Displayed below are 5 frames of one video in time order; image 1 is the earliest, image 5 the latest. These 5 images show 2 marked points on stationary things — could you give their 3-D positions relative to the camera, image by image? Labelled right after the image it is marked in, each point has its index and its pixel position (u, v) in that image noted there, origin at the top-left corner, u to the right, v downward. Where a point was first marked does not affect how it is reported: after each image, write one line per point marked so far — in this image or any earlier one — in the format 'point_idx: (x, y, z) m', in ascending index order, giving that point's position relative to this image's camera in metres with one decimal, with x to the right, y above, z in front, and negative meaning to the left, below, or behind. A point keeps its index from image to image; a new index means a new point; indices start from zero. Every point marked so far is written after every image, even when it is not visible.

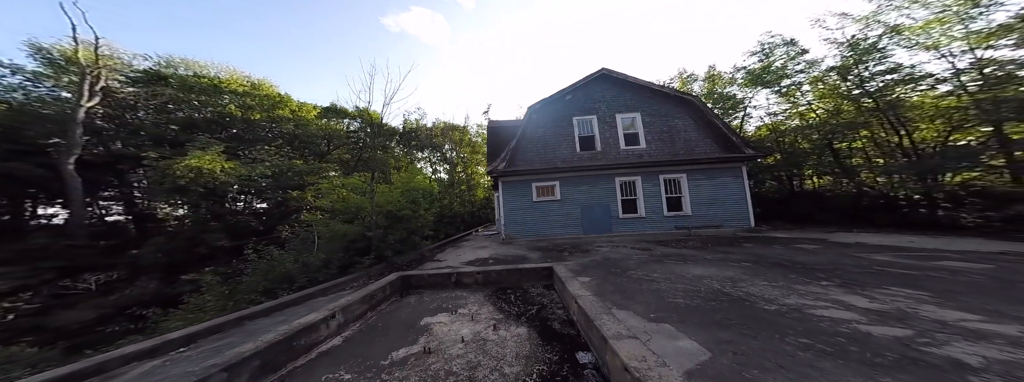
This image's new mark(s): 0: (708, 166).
0: (+7.1, +1.0, +9.2) m
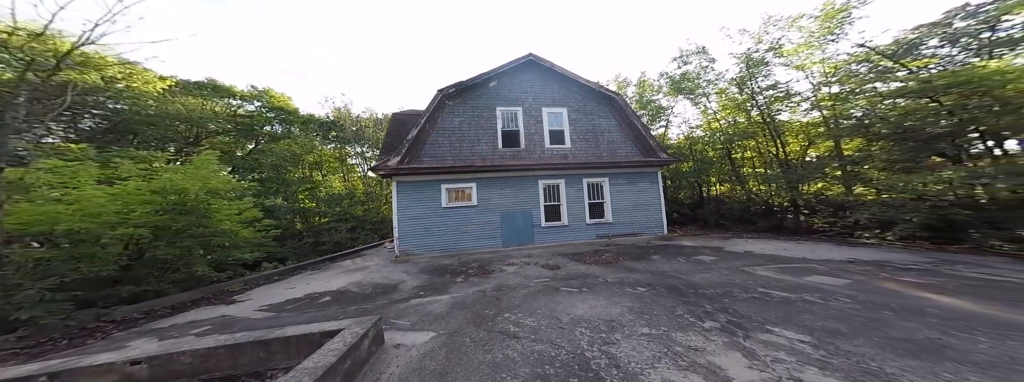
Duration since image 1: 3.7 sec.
0: (+4.1, +0.8, +9.2) m
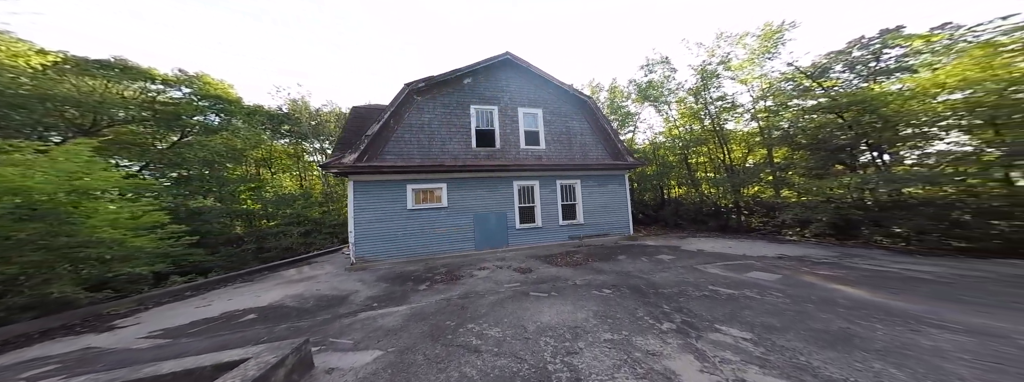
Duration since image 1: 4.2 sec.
0: (+3.1, +0.7, +9.4) m
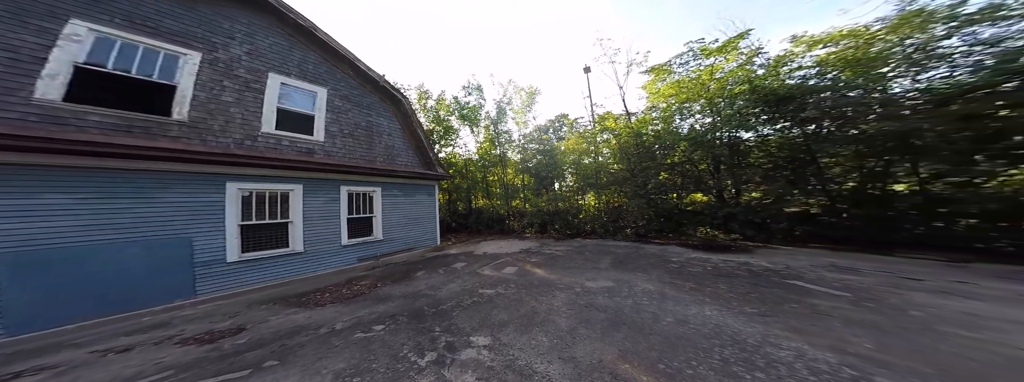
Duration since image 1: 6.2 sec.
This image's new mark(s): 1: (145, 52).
0: (-3.8, +0.4, +8.1) m
1: (-6.7, +2.6, +5.1) m
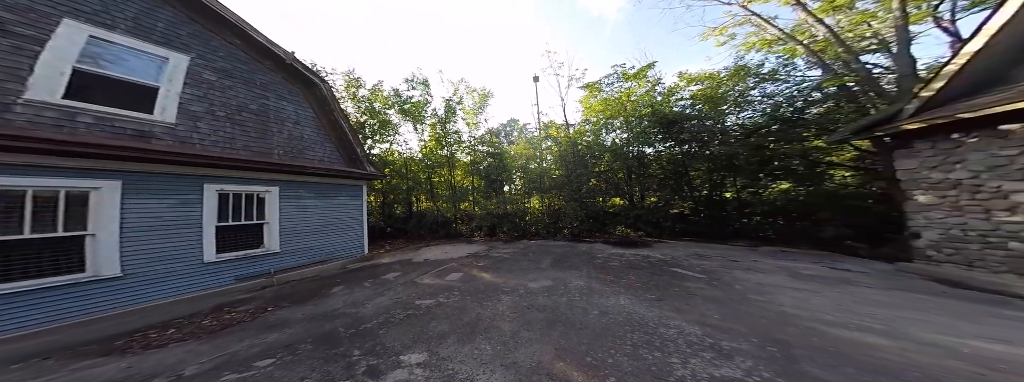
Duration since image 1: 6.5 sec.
0: (-5.7, +0.4, +6.5) m
1: (-8.0, +2.7, +3.1) m
